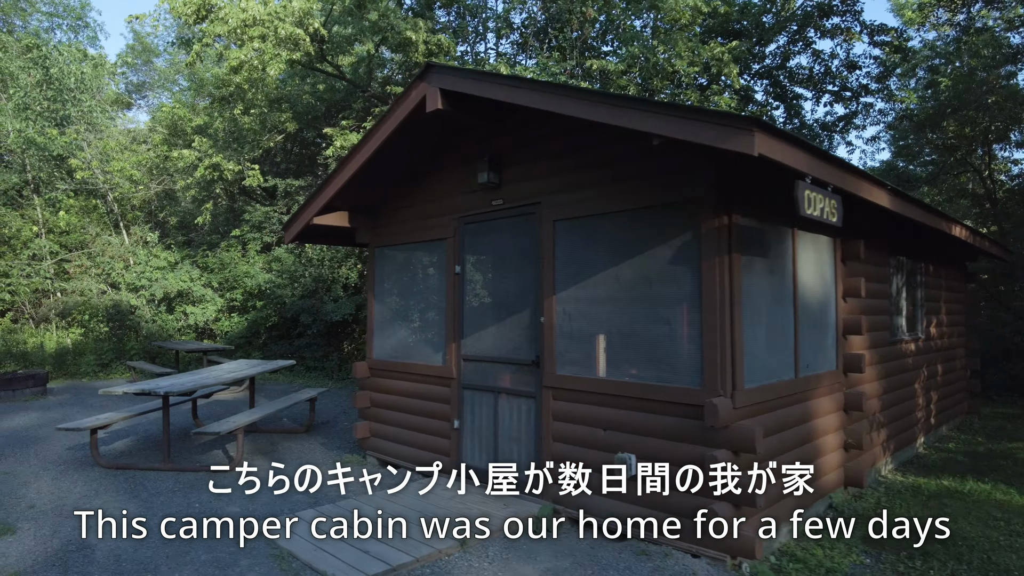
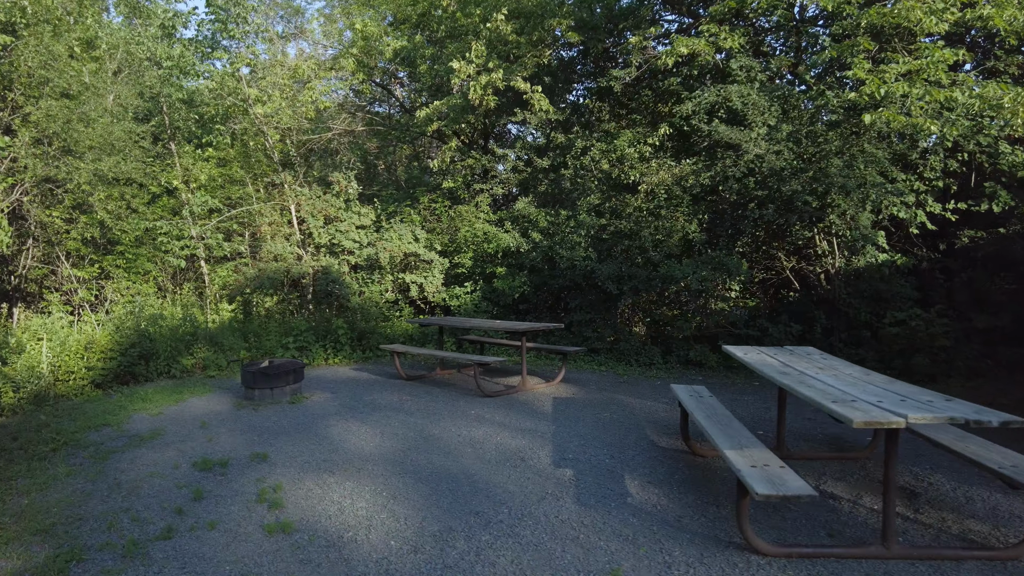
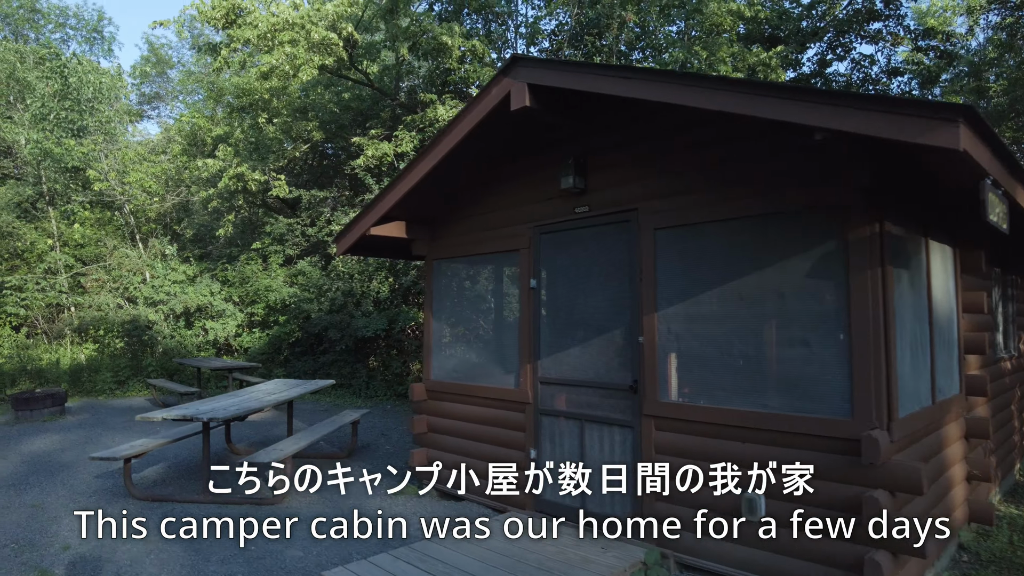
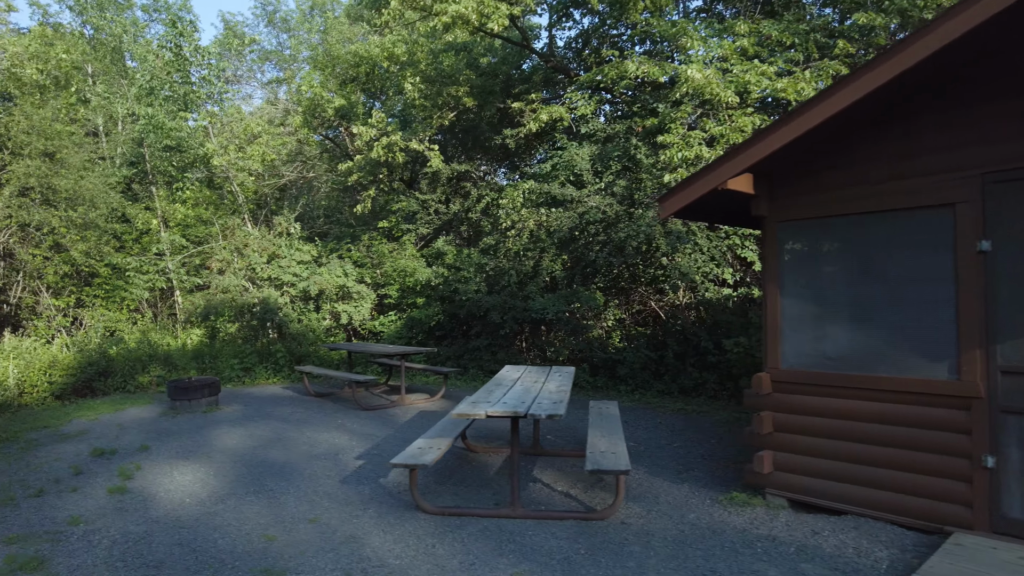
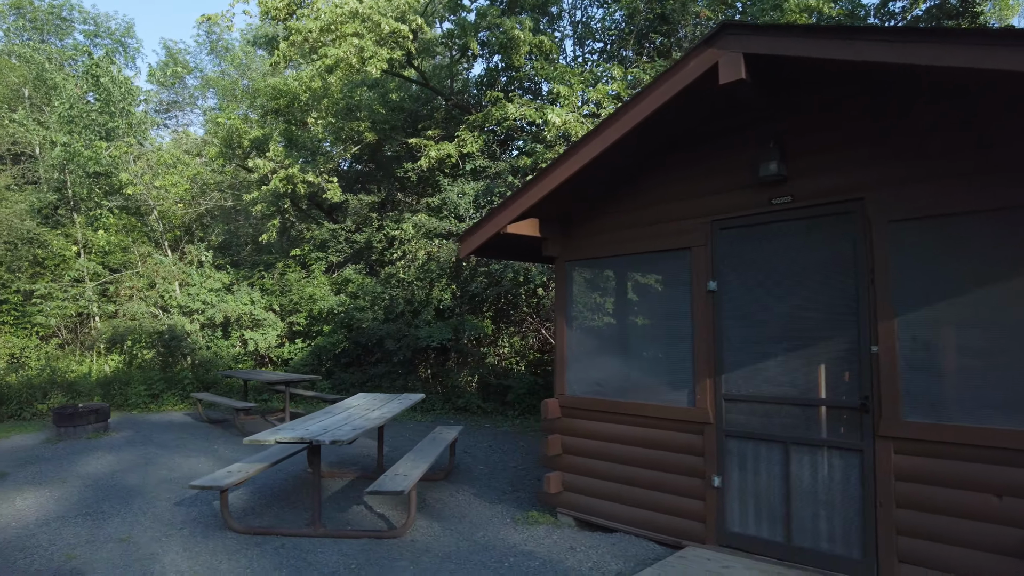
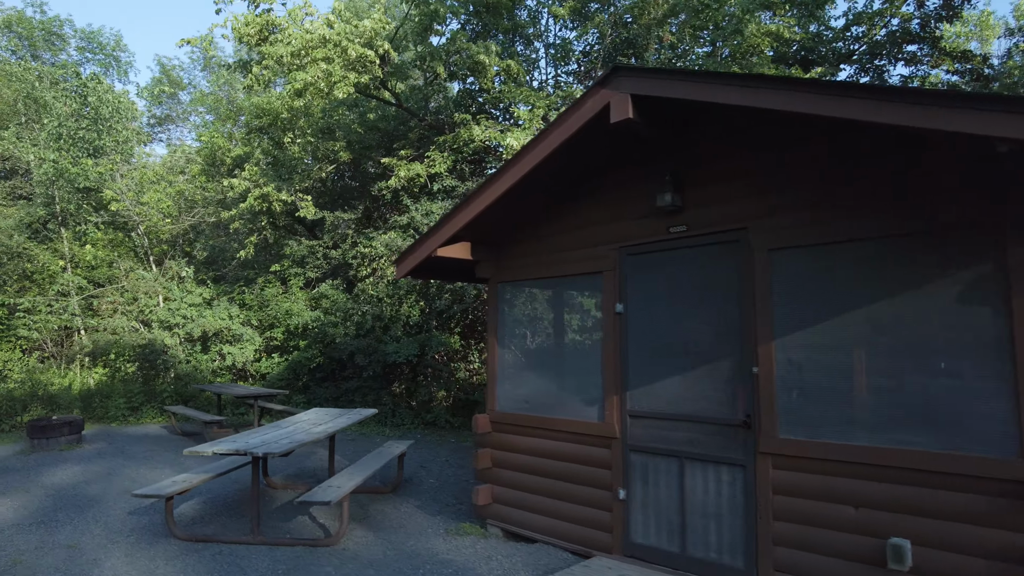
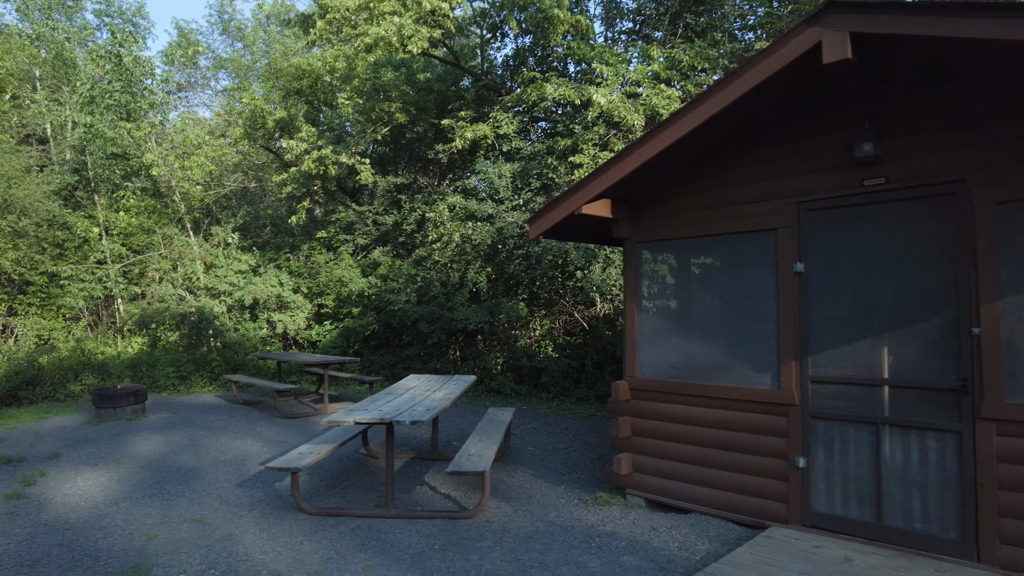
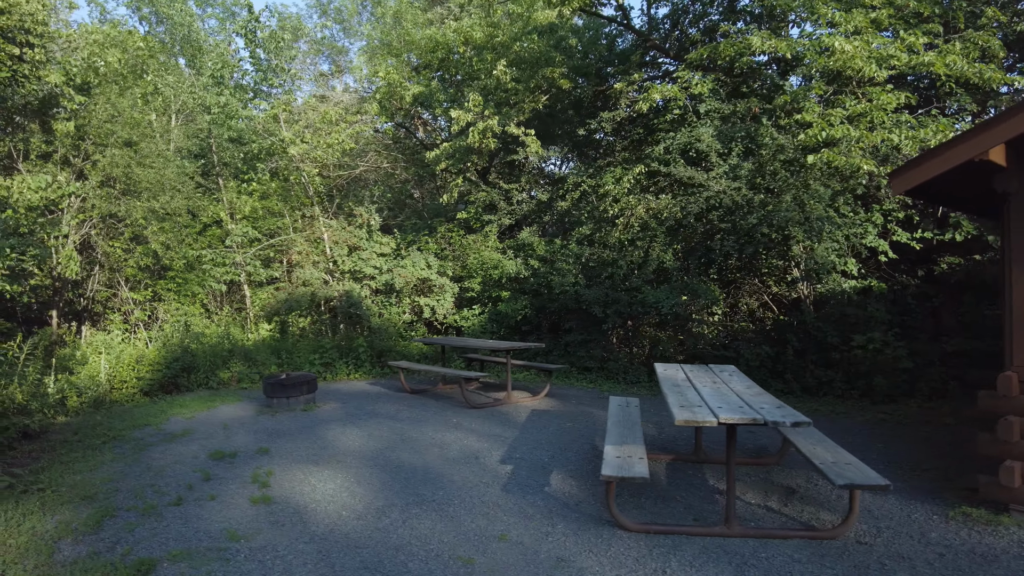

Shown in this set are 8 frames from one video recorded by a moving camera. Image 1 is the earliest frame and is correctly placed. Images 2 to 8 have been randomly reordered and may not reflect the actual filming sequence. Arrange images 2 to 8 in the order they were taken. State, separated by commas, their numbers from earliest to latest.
3, 6, 5, 7, 4, 8, 2
